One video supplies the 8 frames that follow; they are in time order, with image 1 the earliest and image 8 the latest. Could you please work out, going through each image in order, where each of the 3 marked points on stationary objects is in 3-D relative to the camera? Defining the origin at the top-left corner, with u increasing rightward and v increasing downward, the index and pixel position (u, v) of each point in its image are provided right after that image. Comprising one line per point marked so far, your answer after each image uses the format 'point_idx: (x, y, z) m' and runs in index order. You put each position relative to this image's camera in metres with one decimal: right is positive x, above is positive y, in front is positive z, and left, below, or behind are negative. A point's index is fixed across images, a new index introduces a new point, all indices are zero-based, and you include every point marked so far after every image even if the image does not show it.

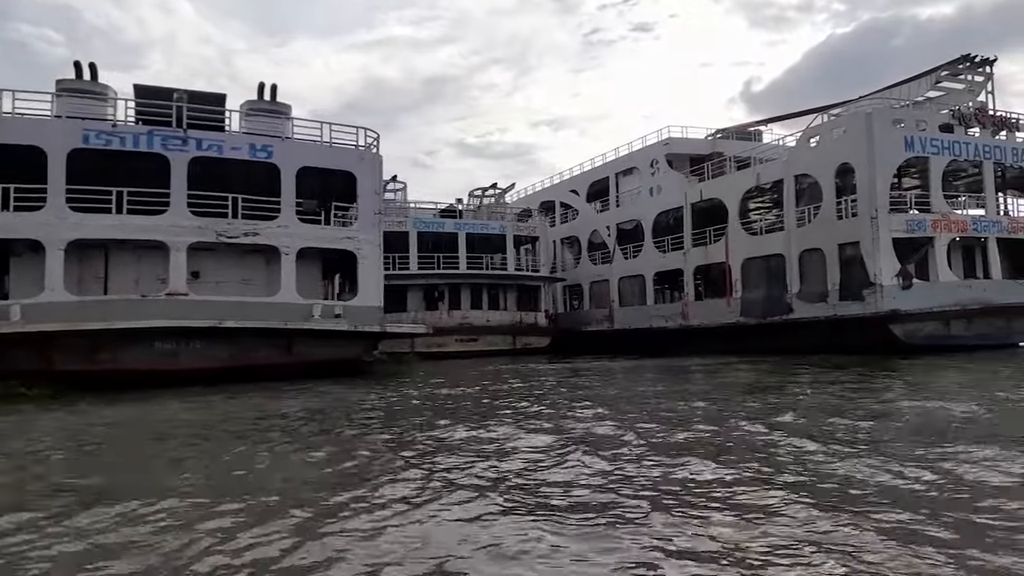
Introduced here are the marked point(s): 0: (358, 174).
0: (-3.4, +2.5, +16.0) m
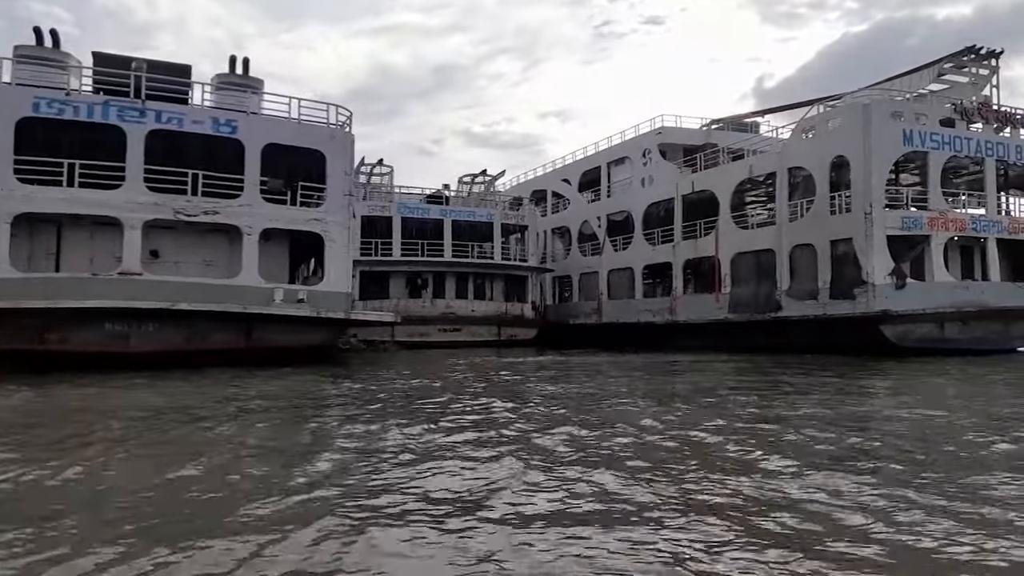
0: (-3.9, +2.8, +15.2) m
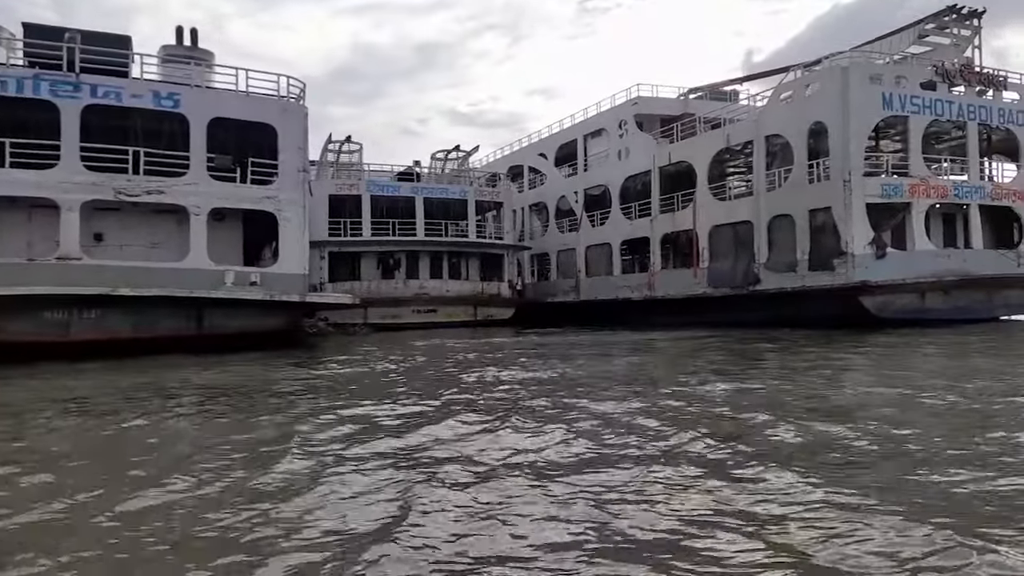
0: (-4.6, +3.2, +14.5) m
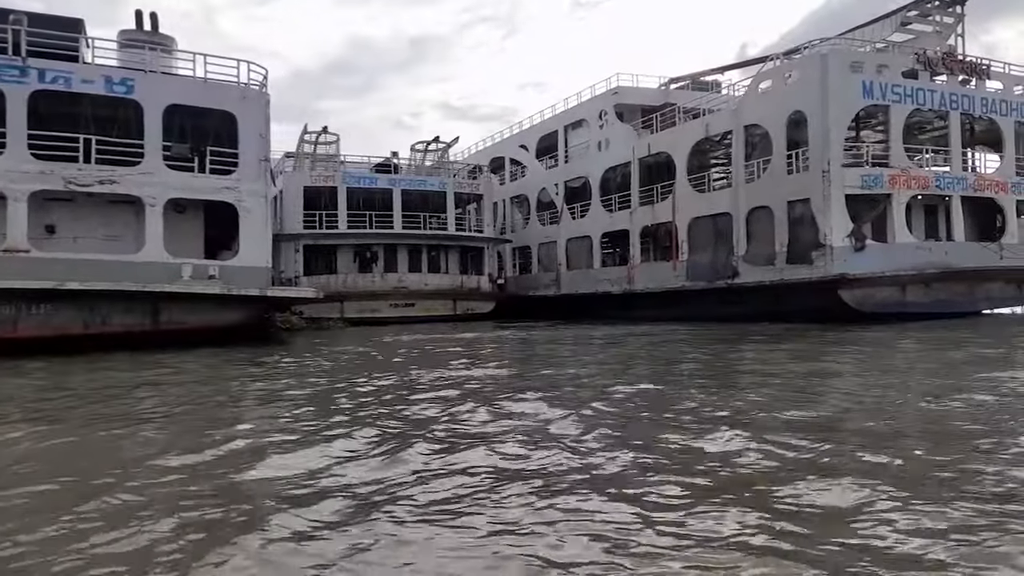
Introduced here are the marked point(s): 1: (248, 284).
0: (-5.2, +3.3, +14.0) m
1: (-5.0, +0.1, +13.8) m
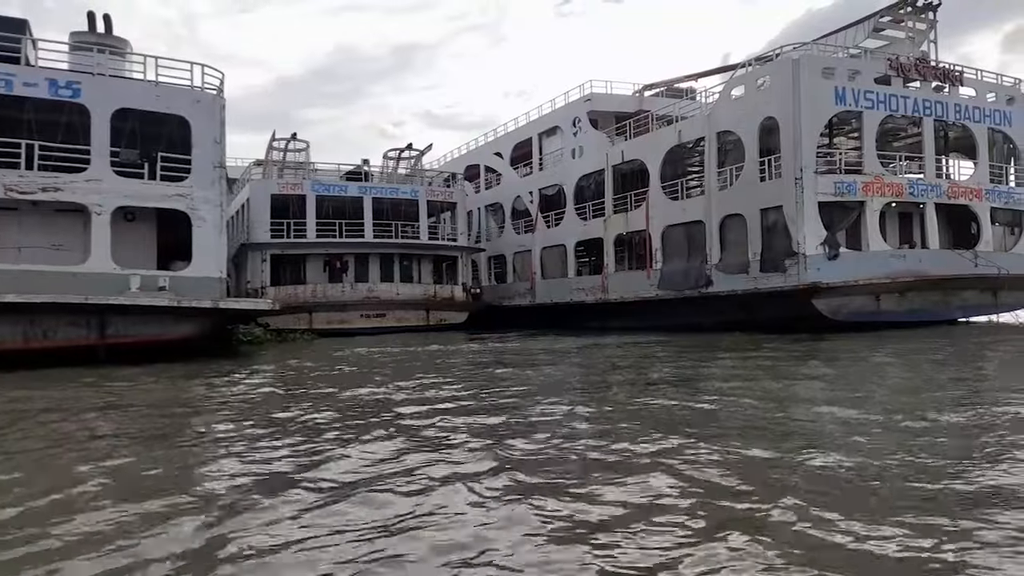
0: (-5.9, +3.1, +13.4) m
1: (-5.6, -0.1, +13.2) m
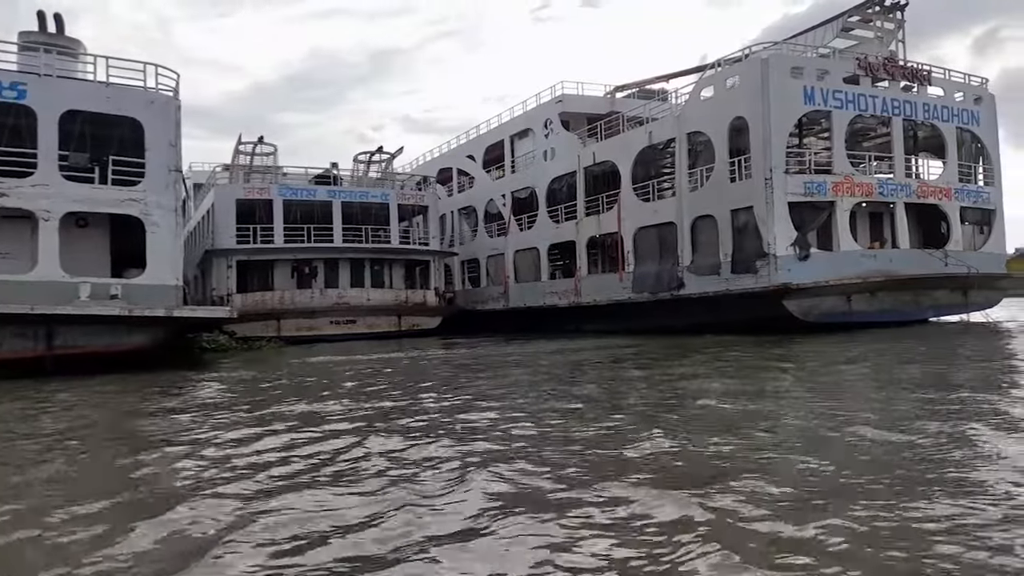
0: (-6.5, +3.0, +13.0) m
1: (-6.2, -0.3, +12.7) m
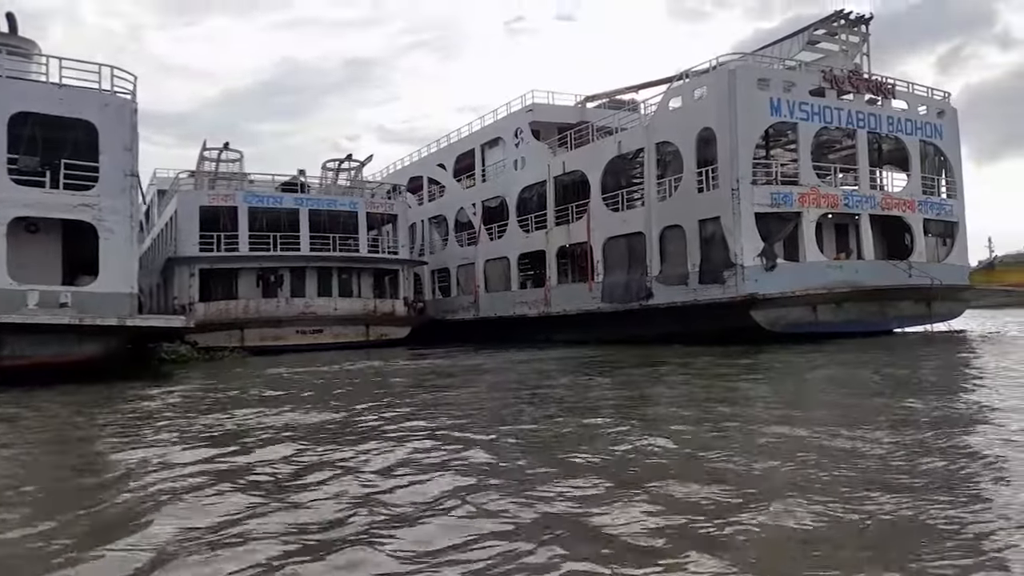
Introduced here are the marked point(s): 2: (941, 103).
0: (-7.1, +2.8, +12.6) m
1: (-6.8, -0.4, +12.3) m
2: (+10.9, +4.7, +18.5) m
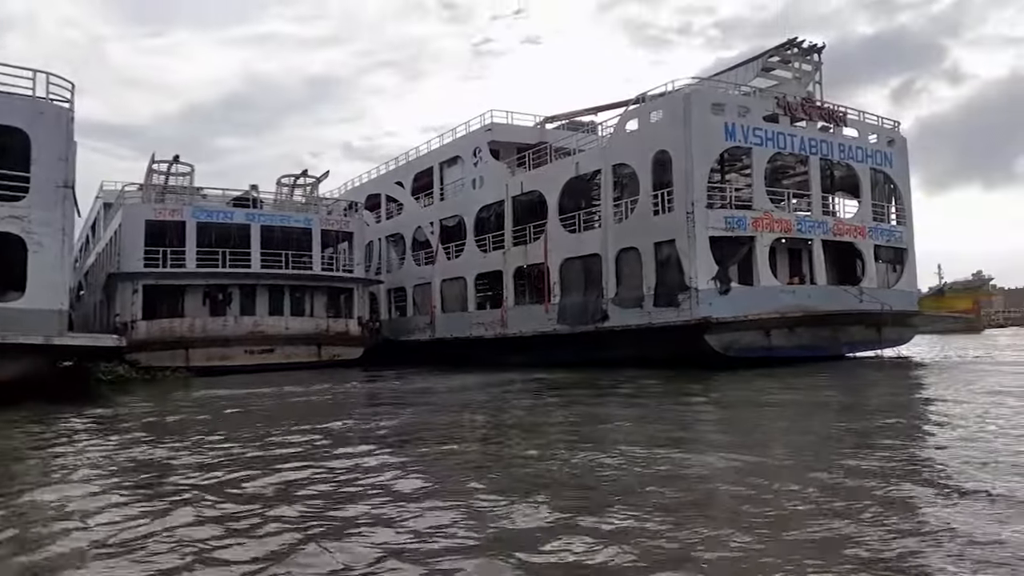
0: (-7.9, +2.6, +12.0) m
1: (-7.6, -0.7, +11.7) m
2: (+9.8, +4.0, +18.9) m
